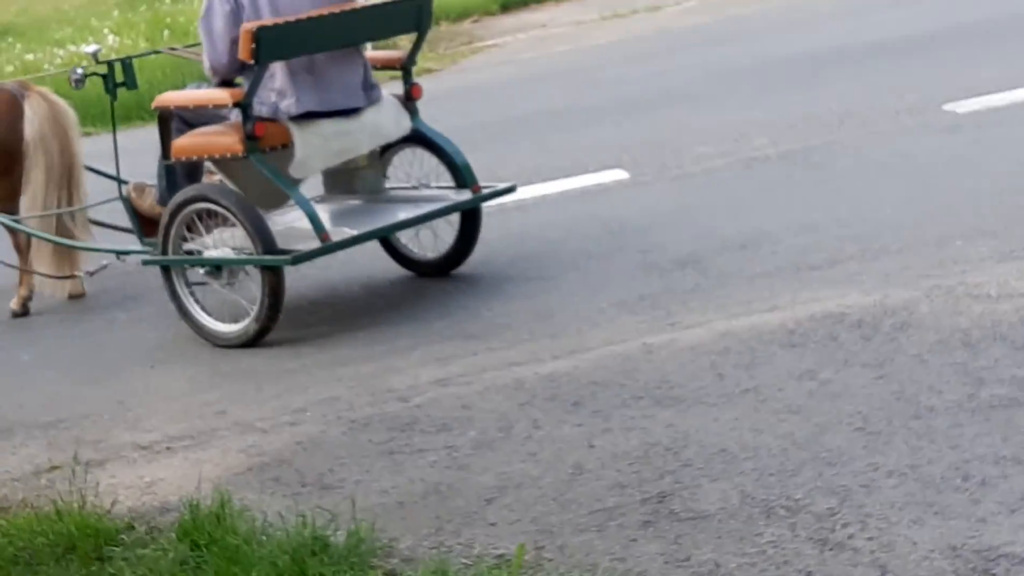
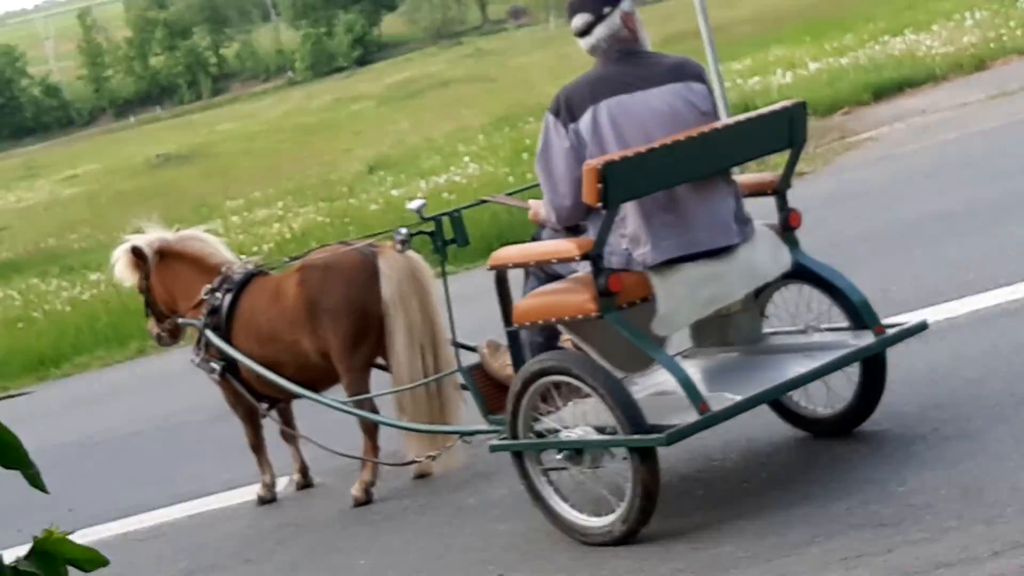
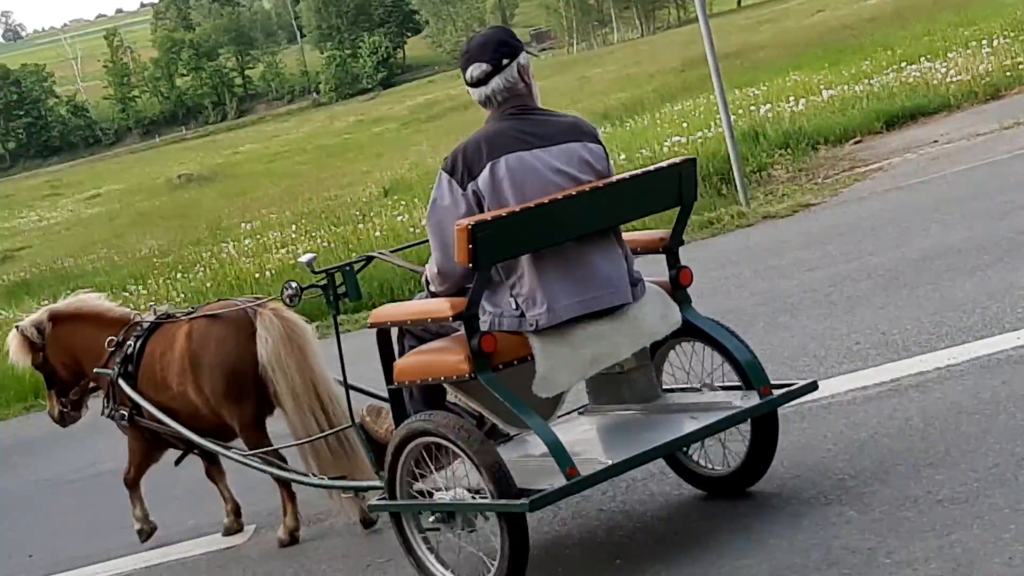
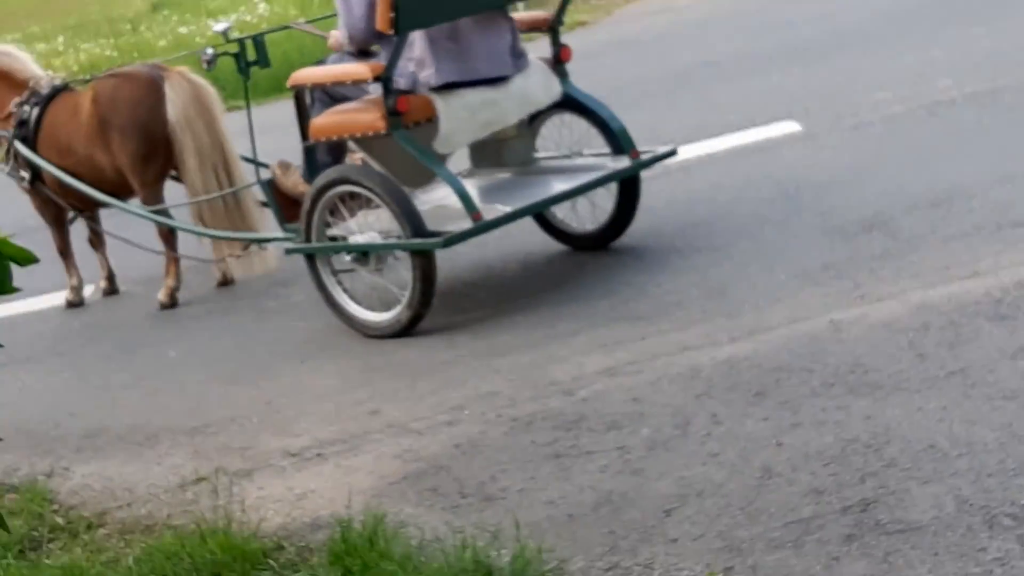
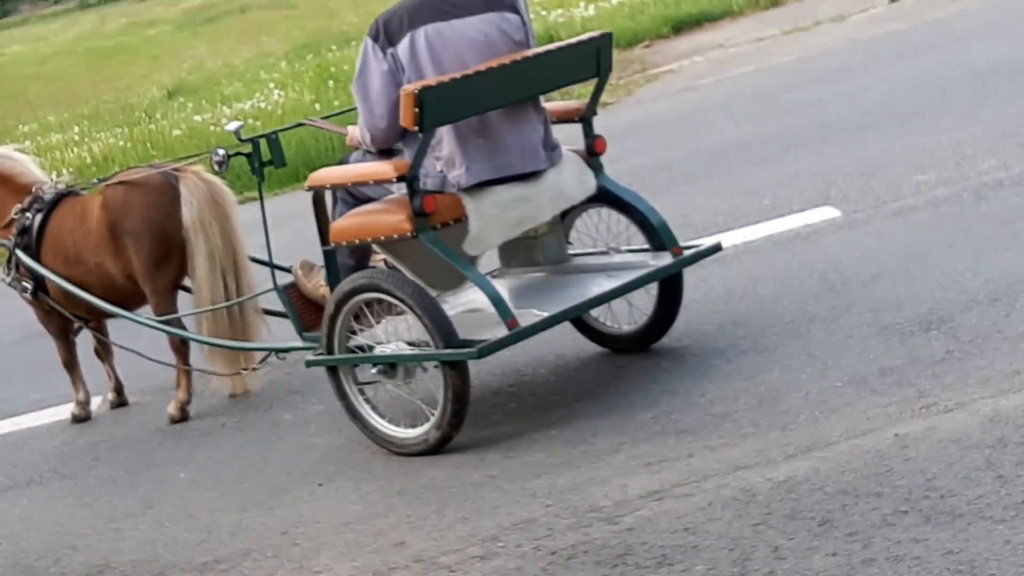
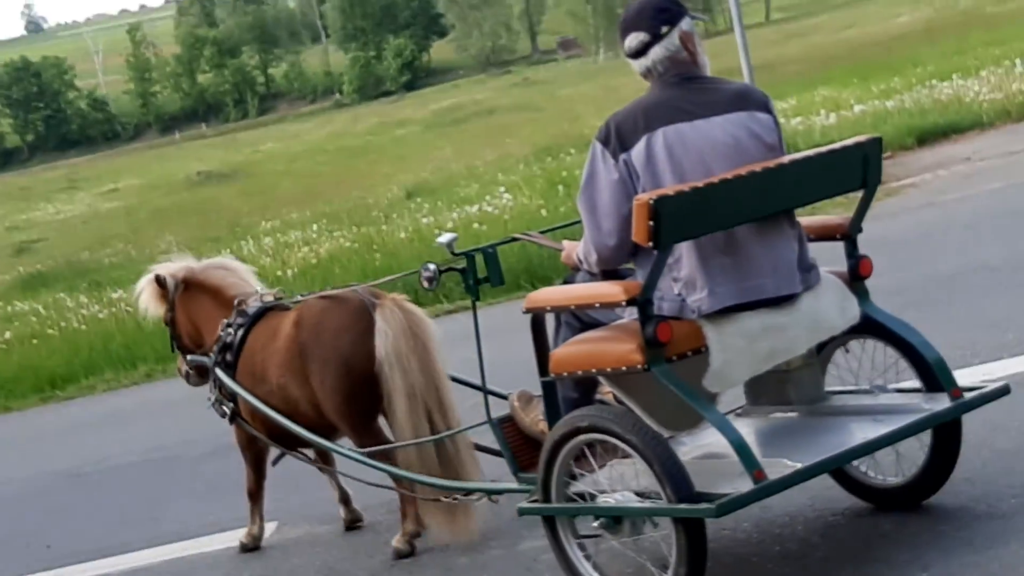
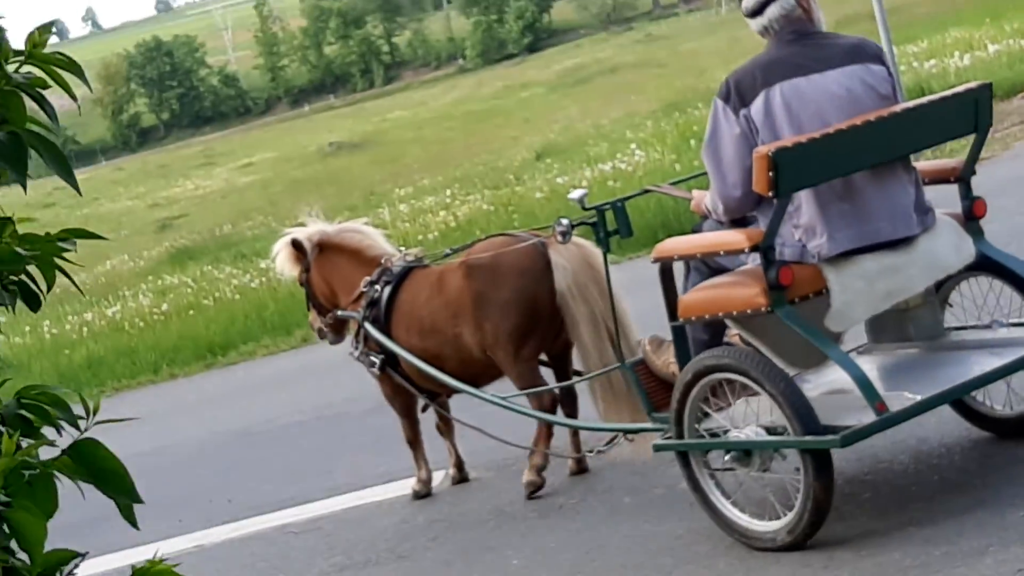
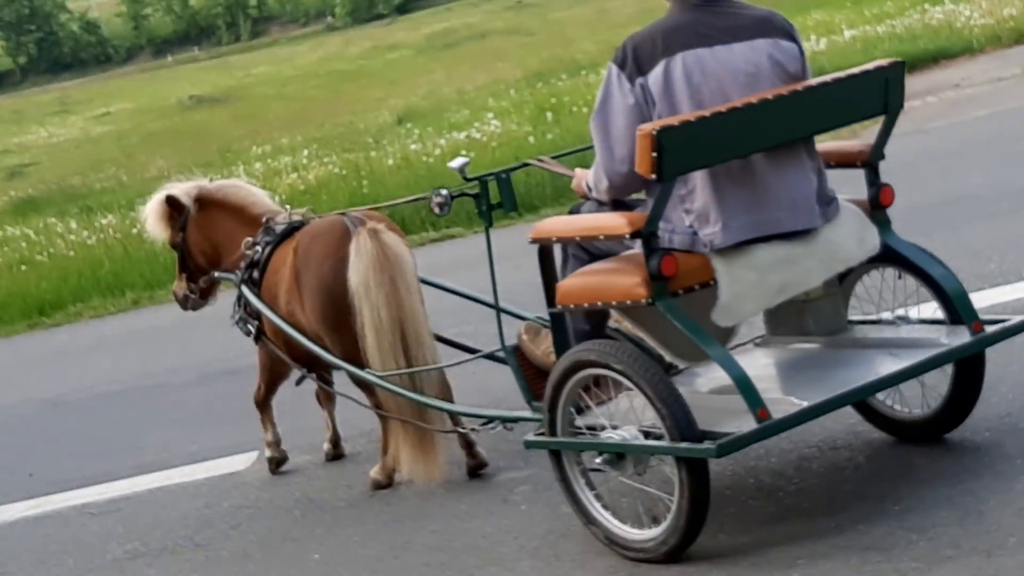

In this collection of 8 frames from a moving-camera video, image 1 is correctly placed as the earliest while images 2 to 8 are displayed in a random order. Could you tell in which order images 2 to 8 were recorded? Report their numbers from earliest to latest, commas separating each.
4, 5, 2, 7, 6, 8, 3
